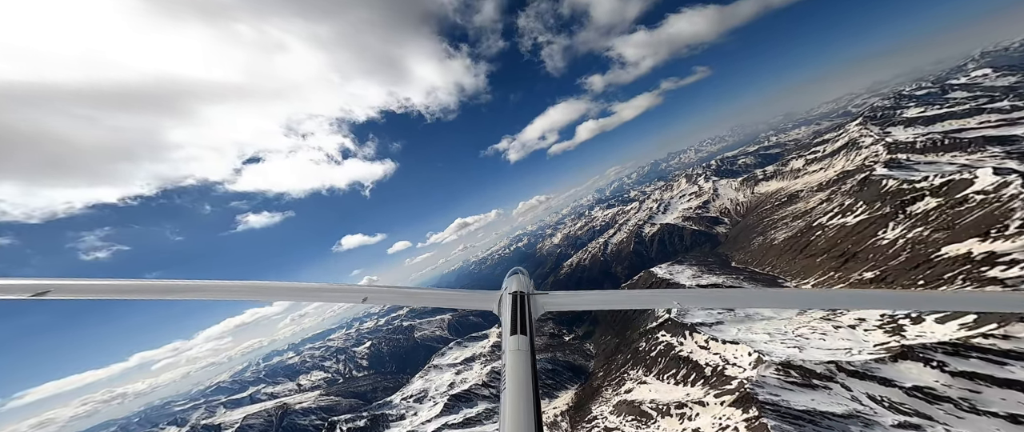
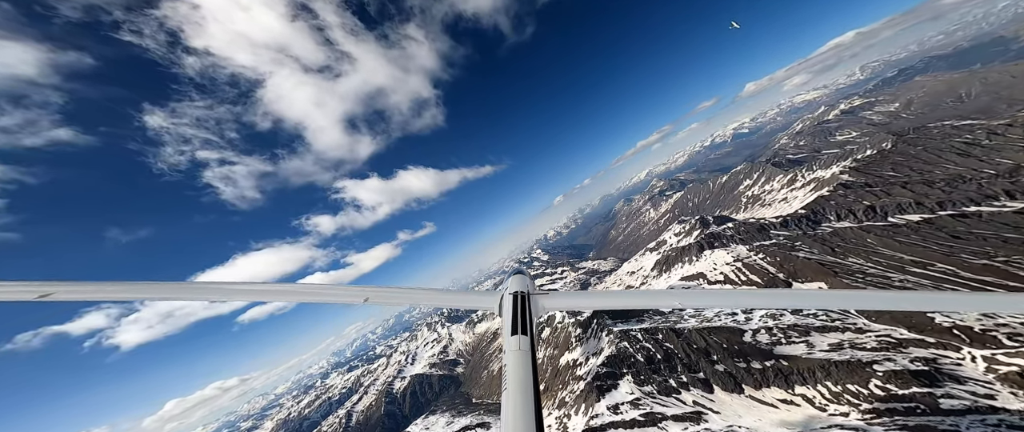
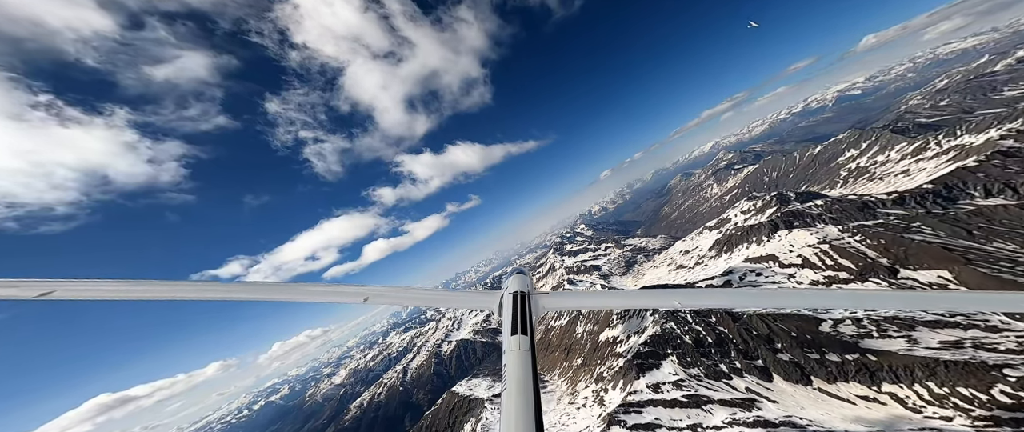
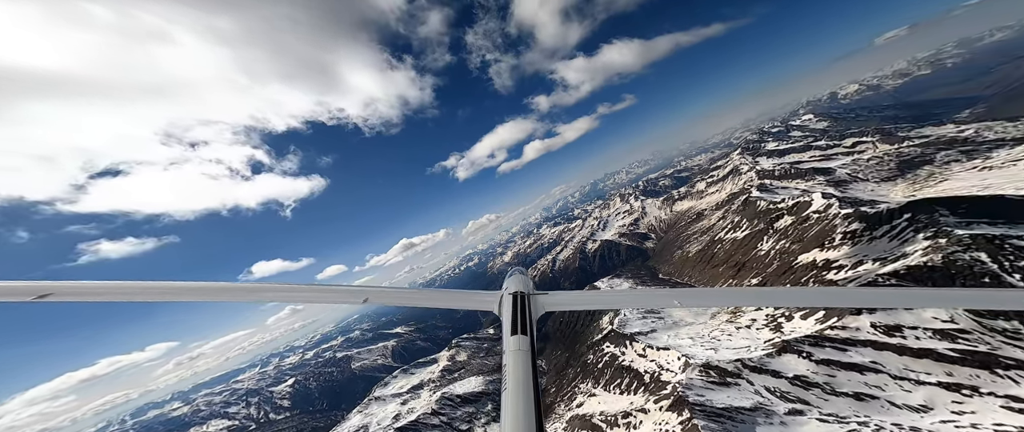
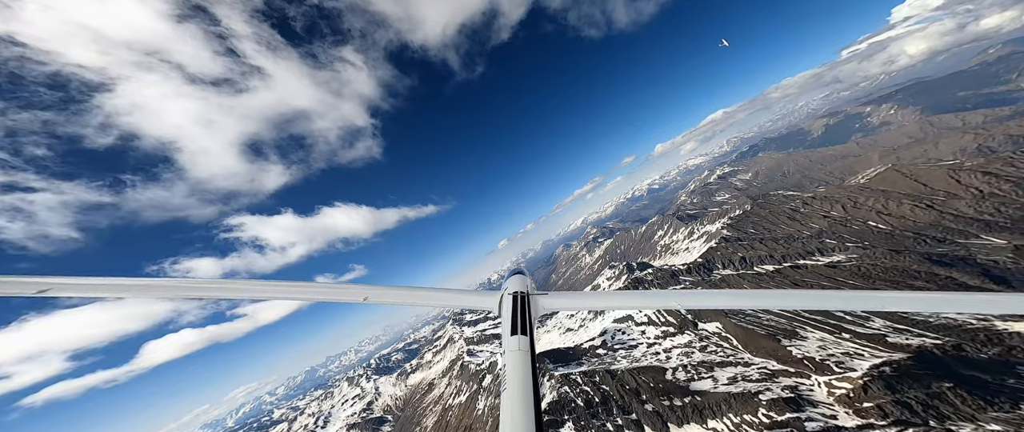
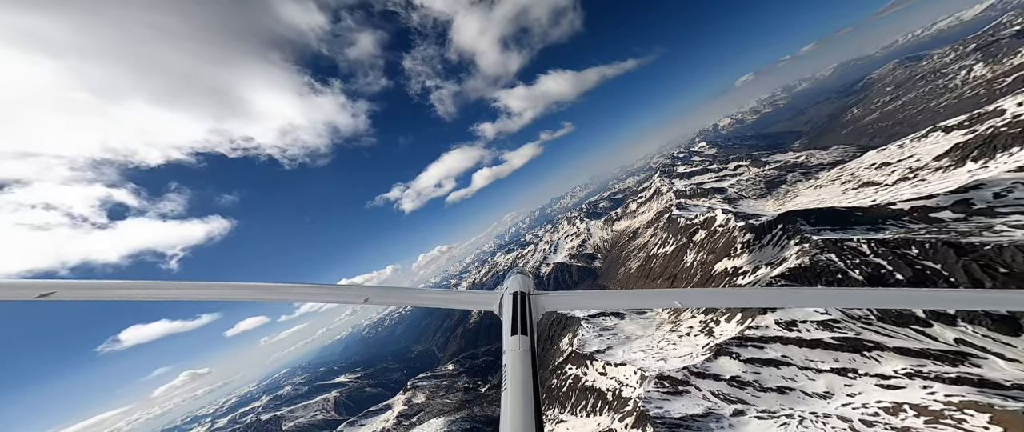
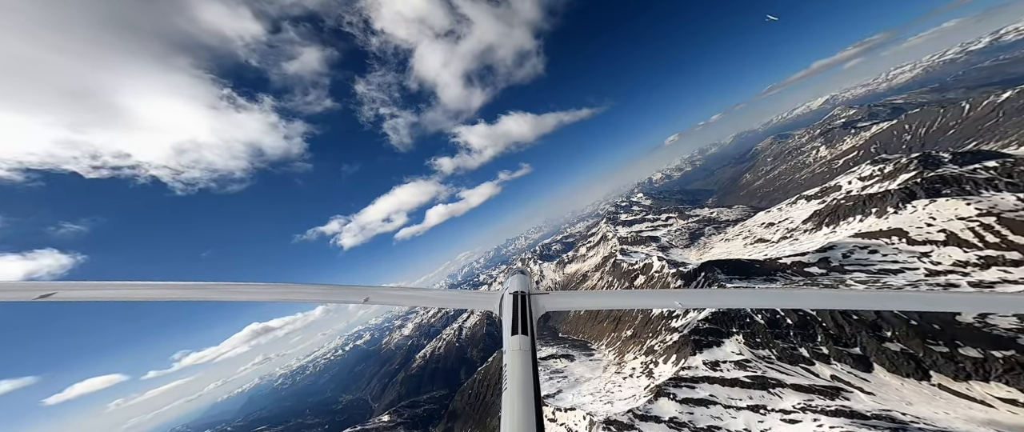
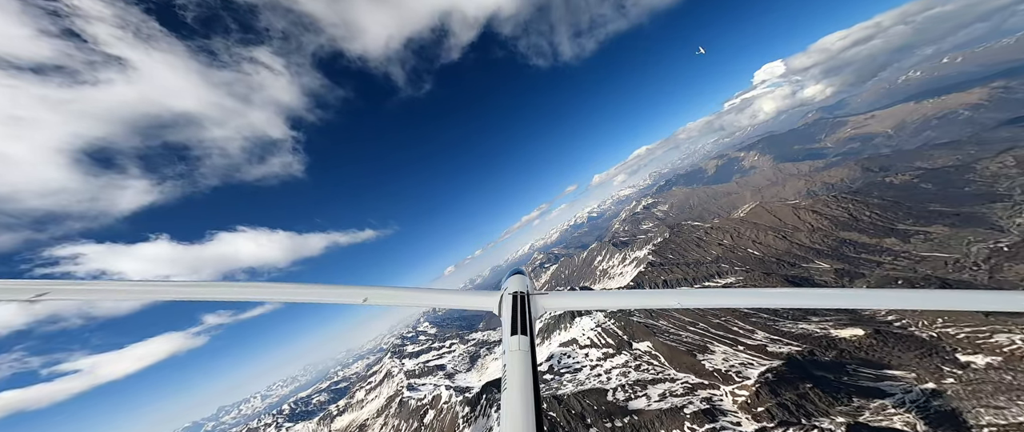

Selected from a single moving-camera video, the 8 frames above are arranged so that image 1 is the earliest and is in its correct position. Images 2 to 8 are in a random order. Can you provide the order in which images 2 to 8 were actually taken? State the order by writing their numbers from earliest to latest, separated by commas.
4, 6, 7, 3, 2, 5, 8
